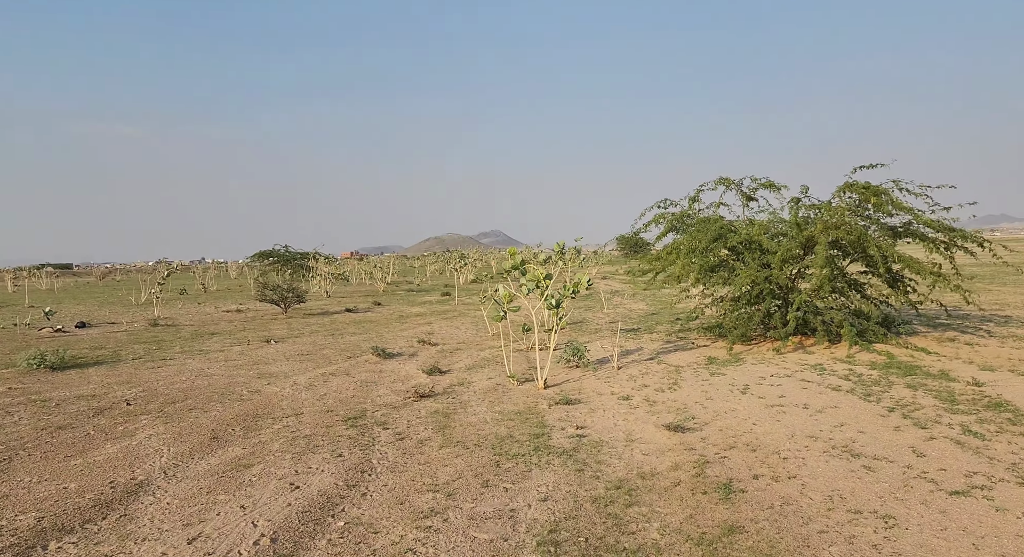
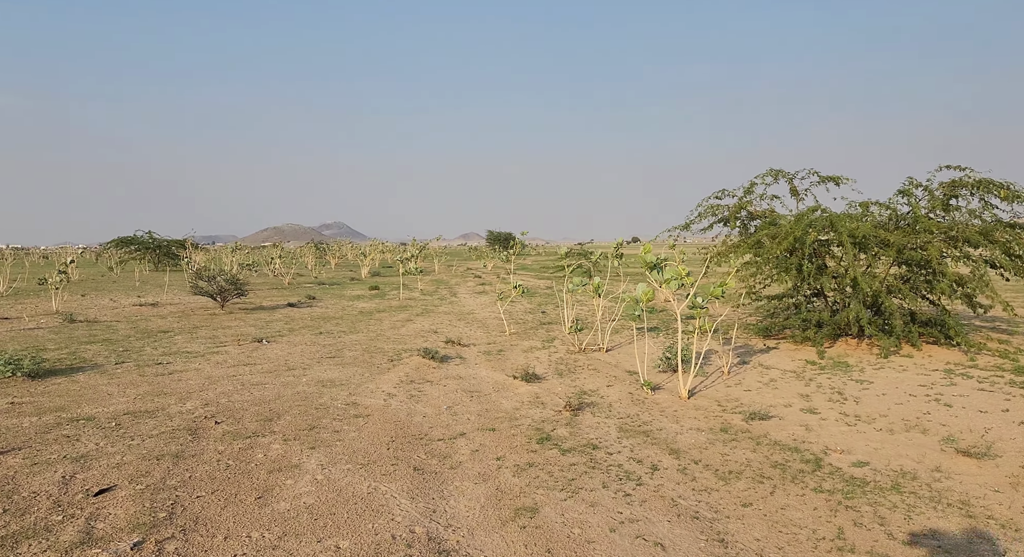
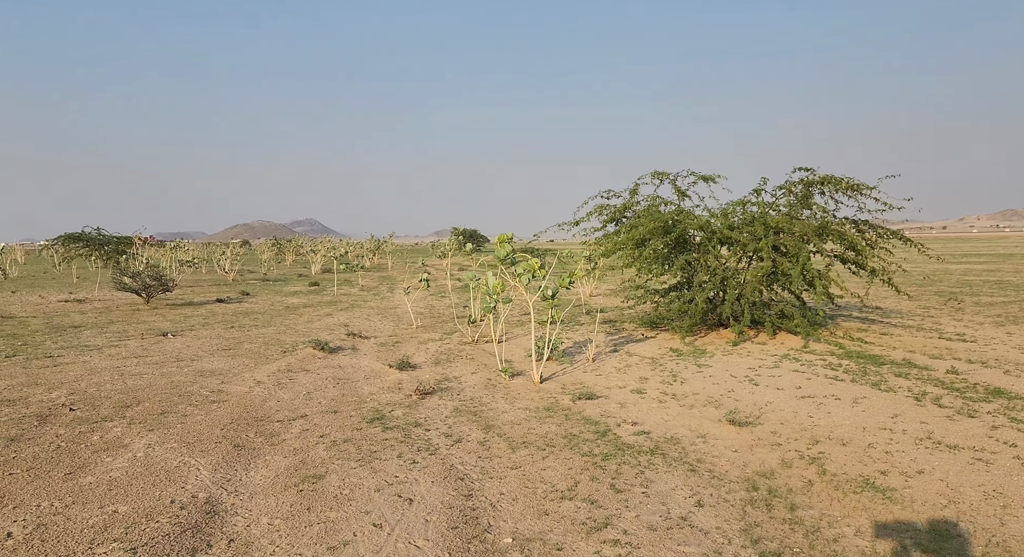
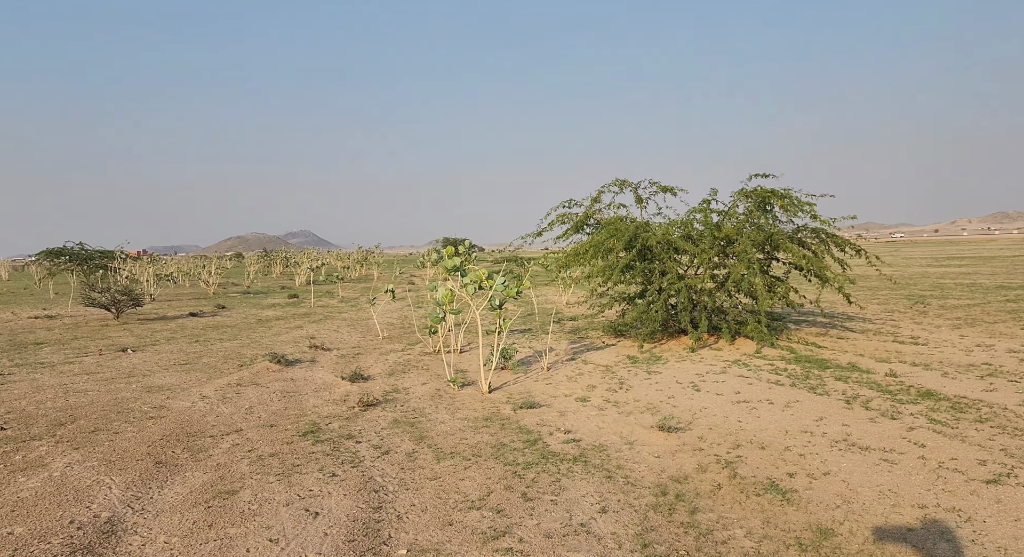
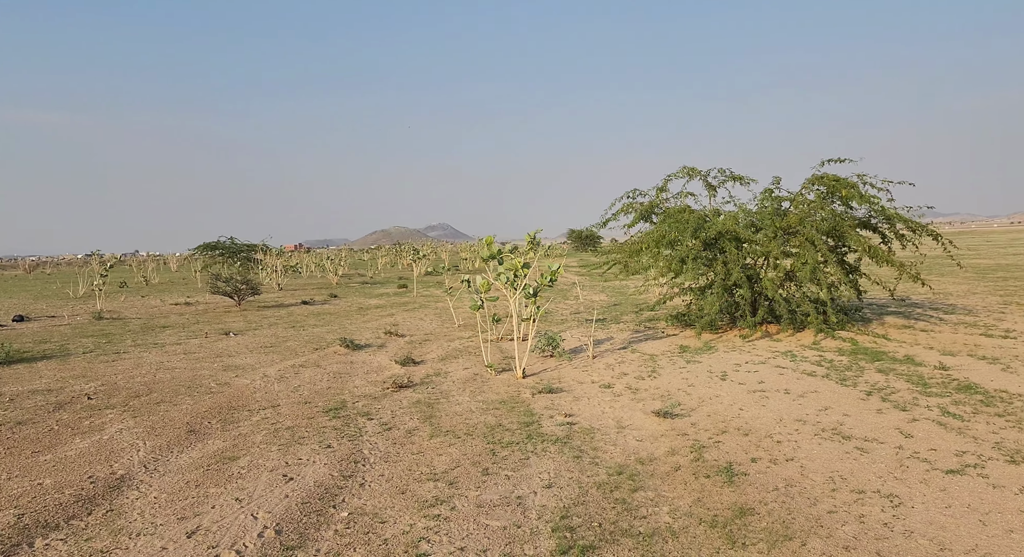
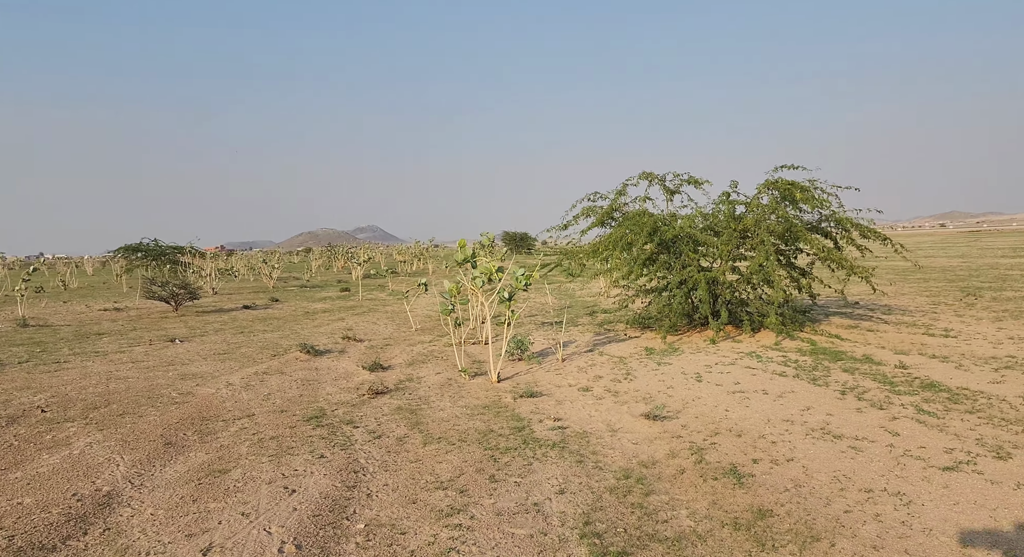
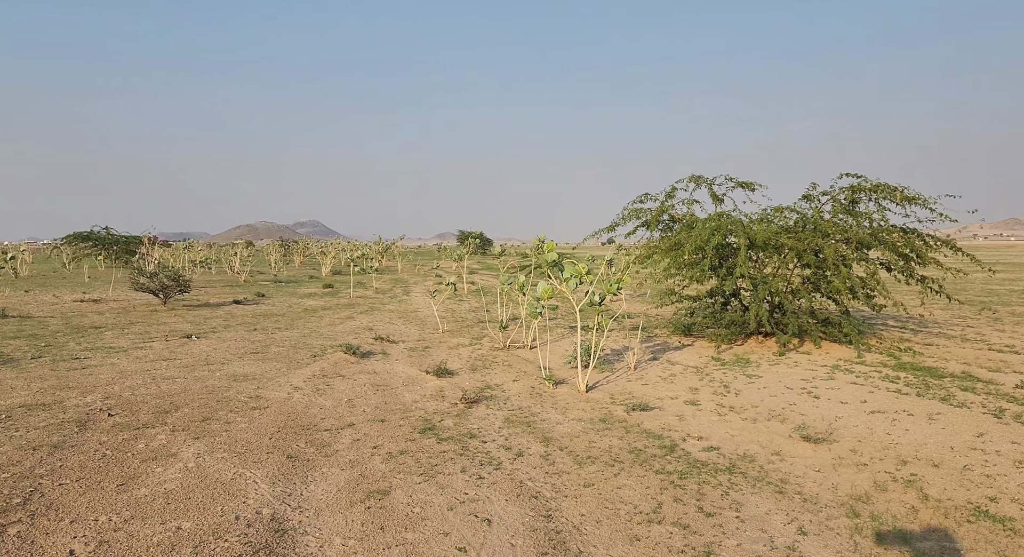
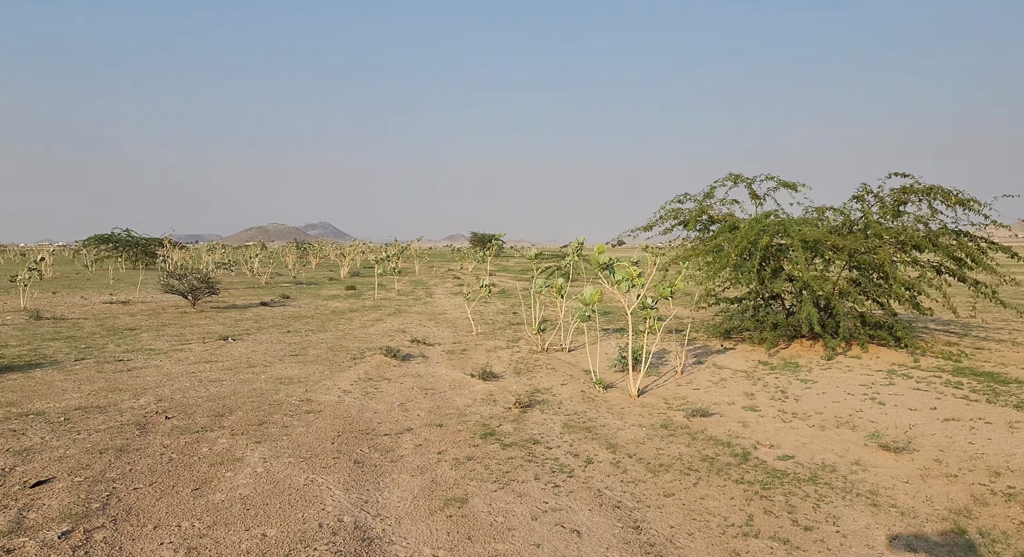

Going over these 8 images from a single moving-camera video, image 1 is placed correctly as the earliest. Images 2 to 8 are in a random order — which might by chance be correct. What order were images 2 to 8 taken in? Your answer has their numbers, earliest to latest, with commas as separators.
5, 6, 4, 3, 7, 8, 2
